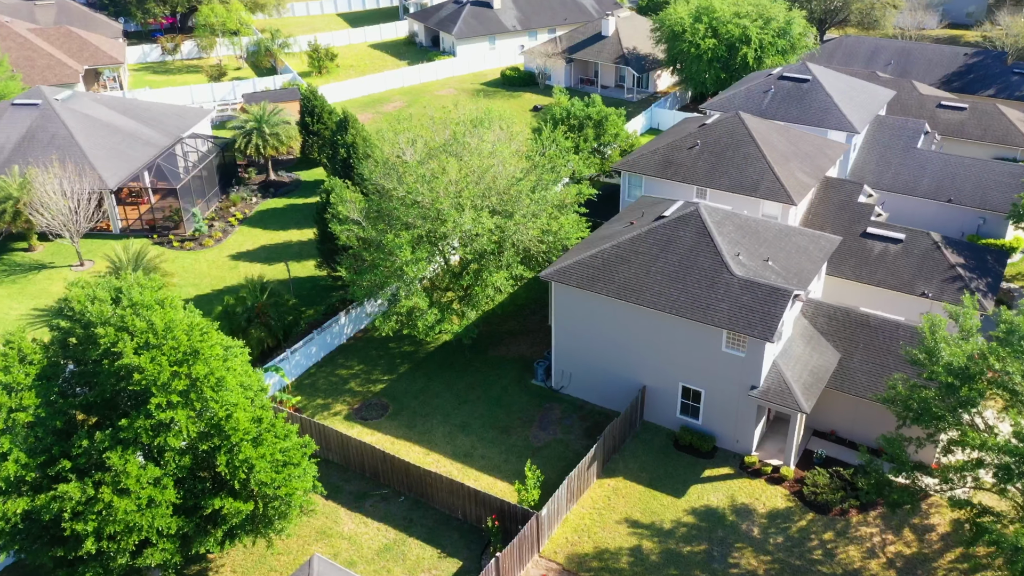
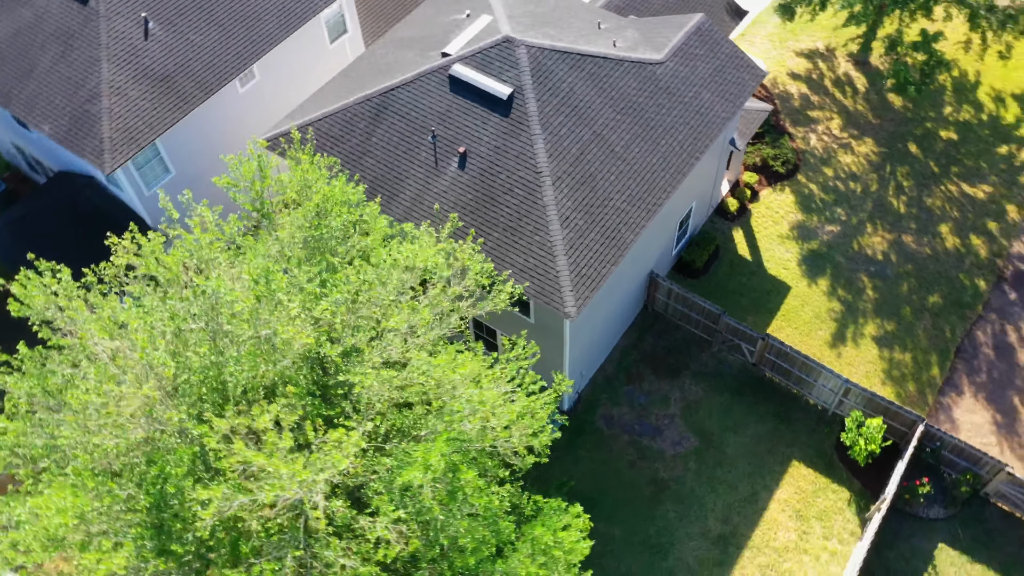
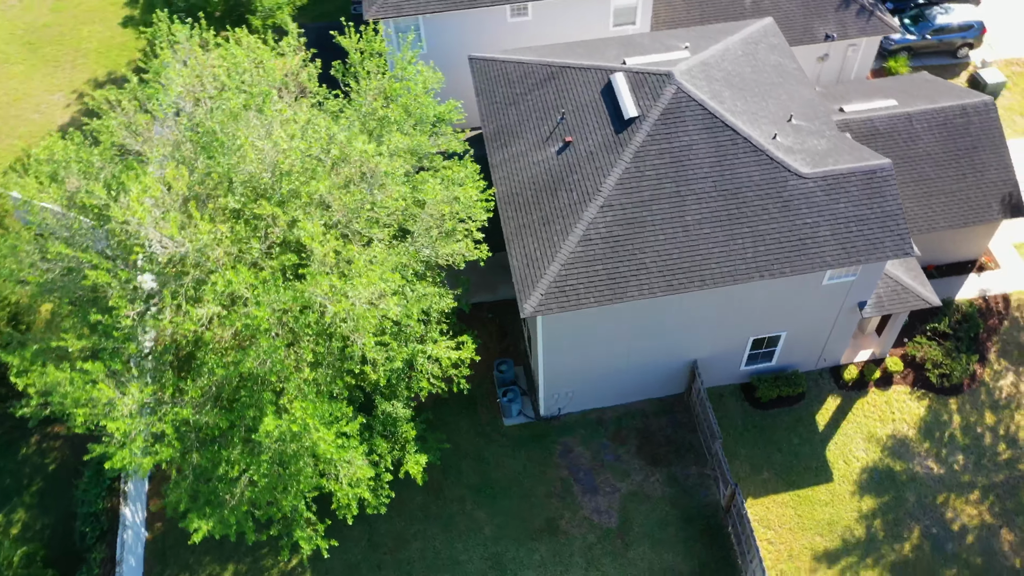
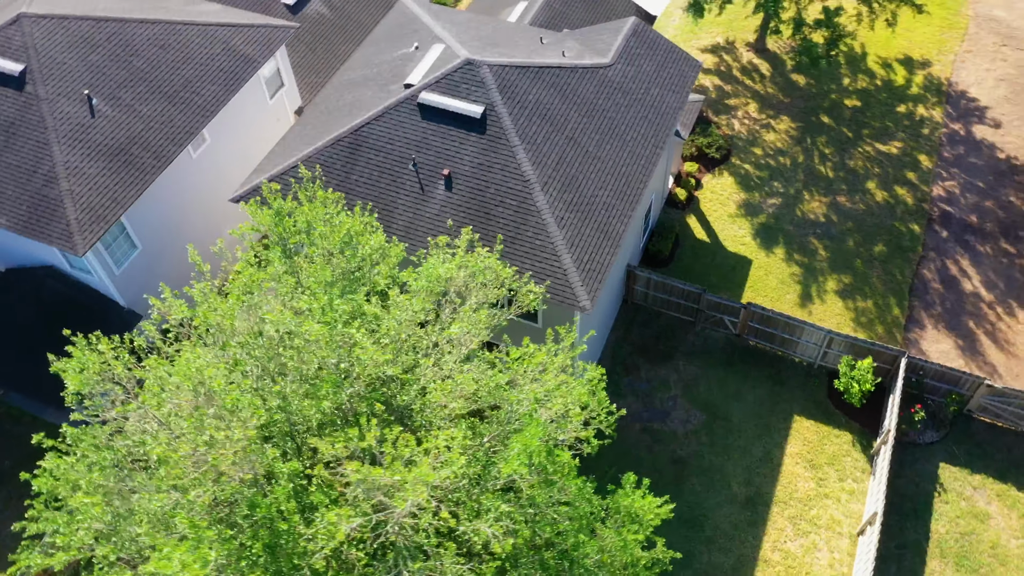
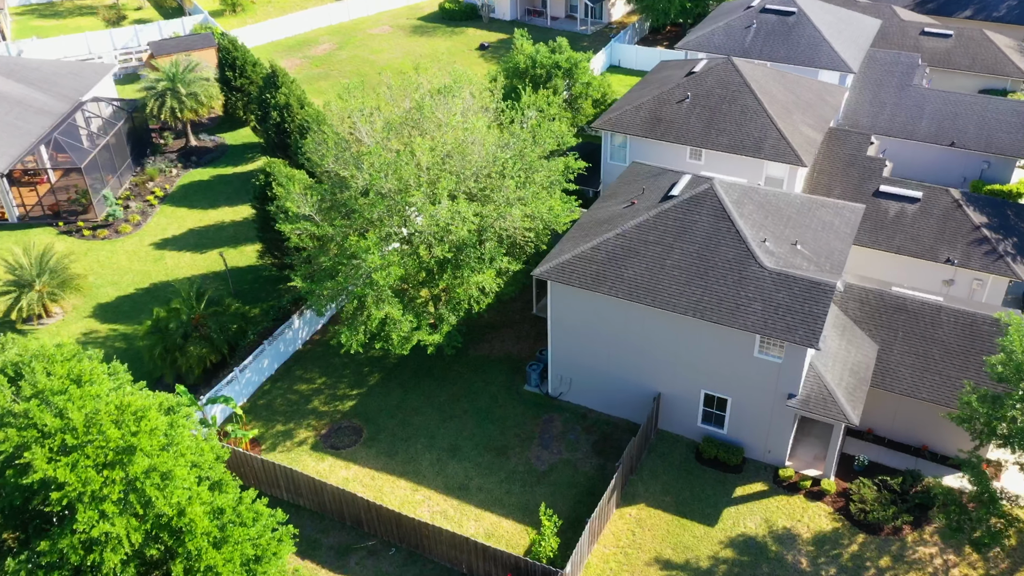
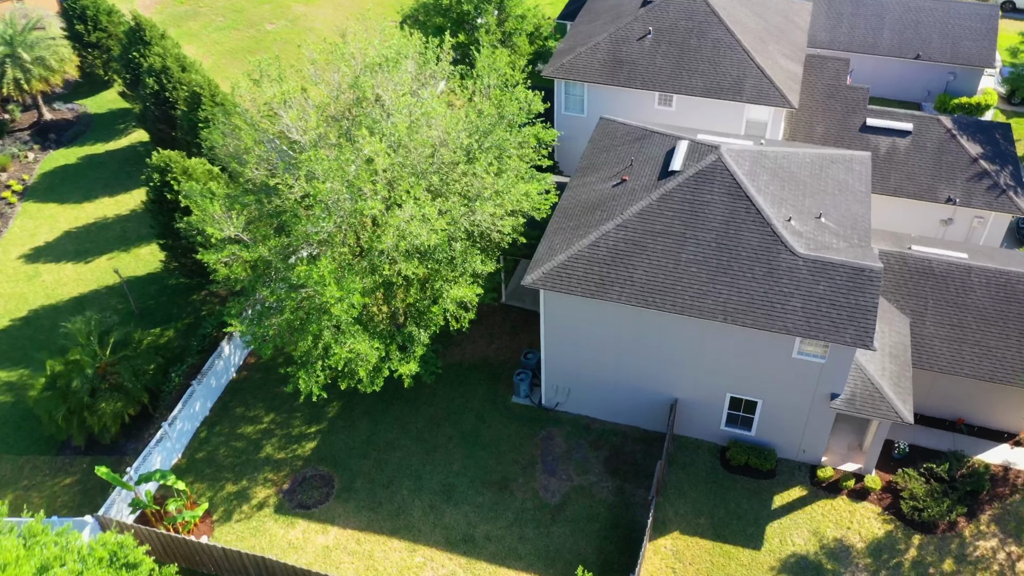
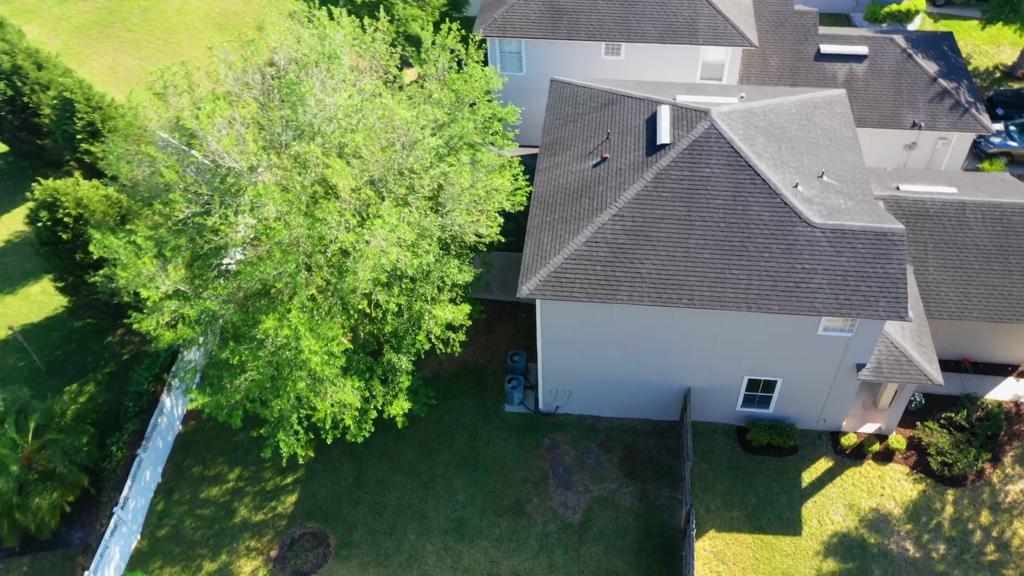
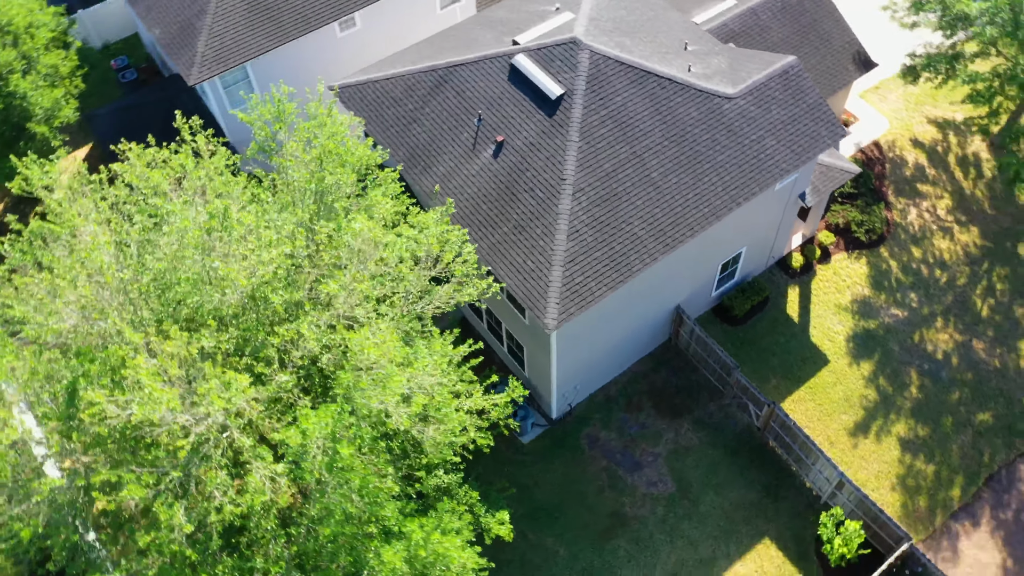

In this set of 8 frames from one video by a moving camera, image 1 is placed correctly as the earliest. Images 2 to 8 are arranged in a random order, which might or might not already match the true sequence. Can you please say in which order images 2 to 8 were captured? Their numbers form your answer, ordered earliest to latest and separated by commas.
5, 6, 7, 3, 8, 2, 4
